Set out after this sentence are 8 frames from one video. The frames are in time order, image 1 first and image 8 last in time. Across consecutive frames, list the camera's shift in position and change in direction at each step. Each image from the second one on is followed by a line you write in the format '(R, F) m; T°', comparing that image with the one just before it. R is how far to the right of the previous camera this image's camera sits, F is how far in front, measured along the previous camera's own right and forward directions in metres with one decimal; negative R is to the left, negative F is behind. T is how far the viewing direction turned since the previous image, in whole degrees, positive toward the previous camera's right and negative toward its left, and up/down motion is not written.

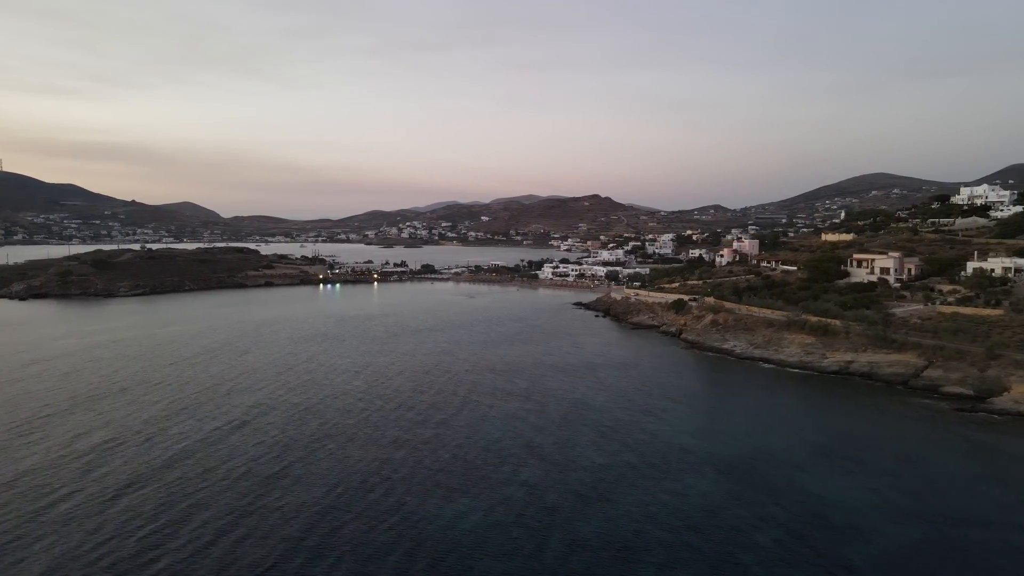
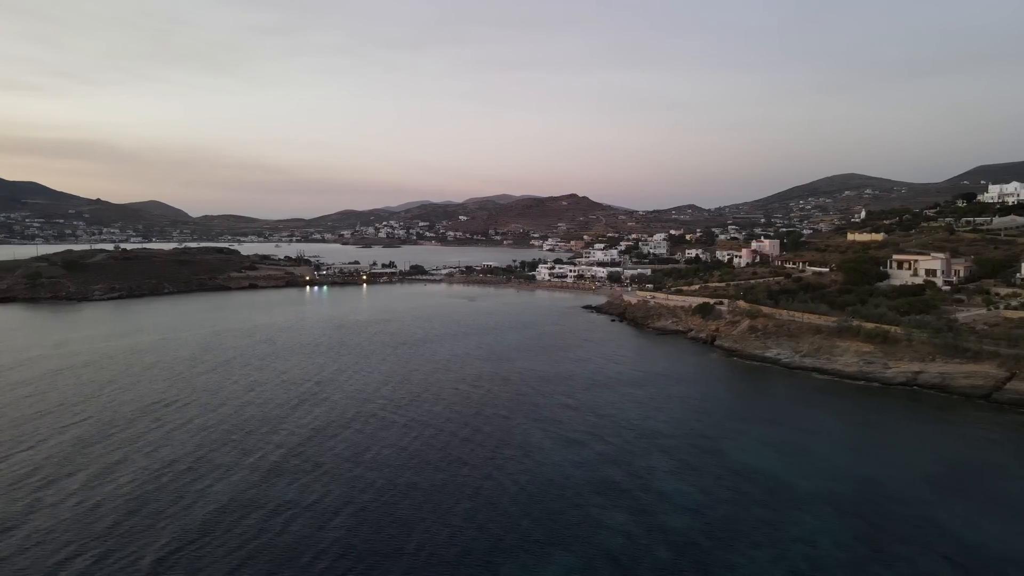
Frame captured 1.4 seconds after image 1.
(-1.5, +1.7) m; +2°
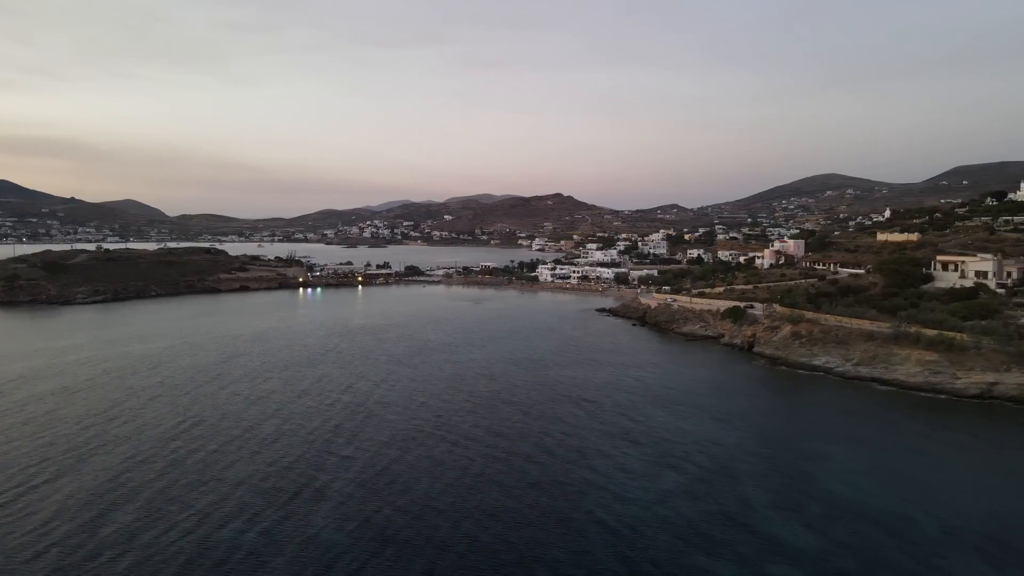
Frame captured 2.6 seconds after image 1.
(-1.3, +1.5) m; +2°
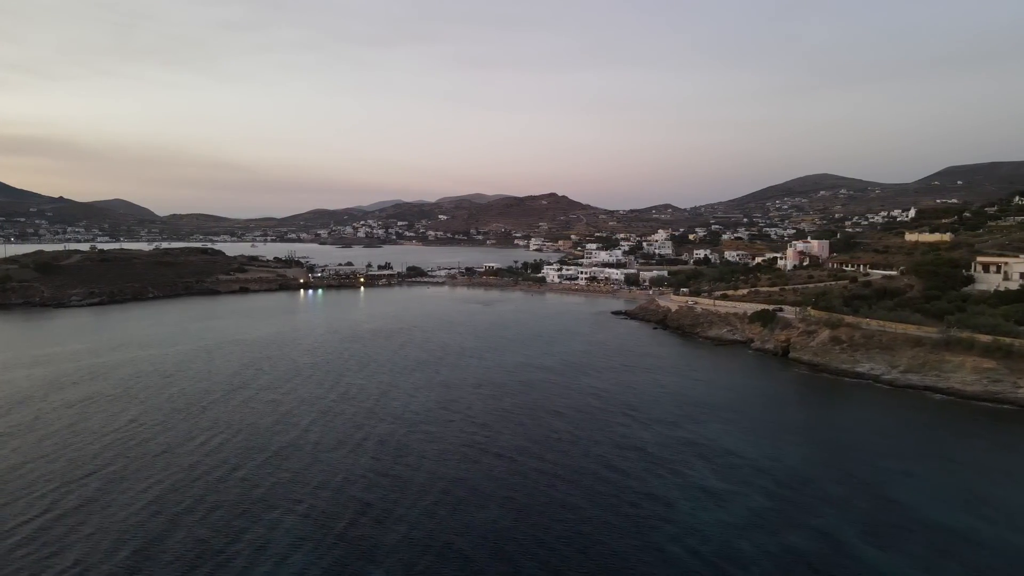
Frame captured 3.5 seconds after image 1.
(-0.9, +1.0) m; +1°
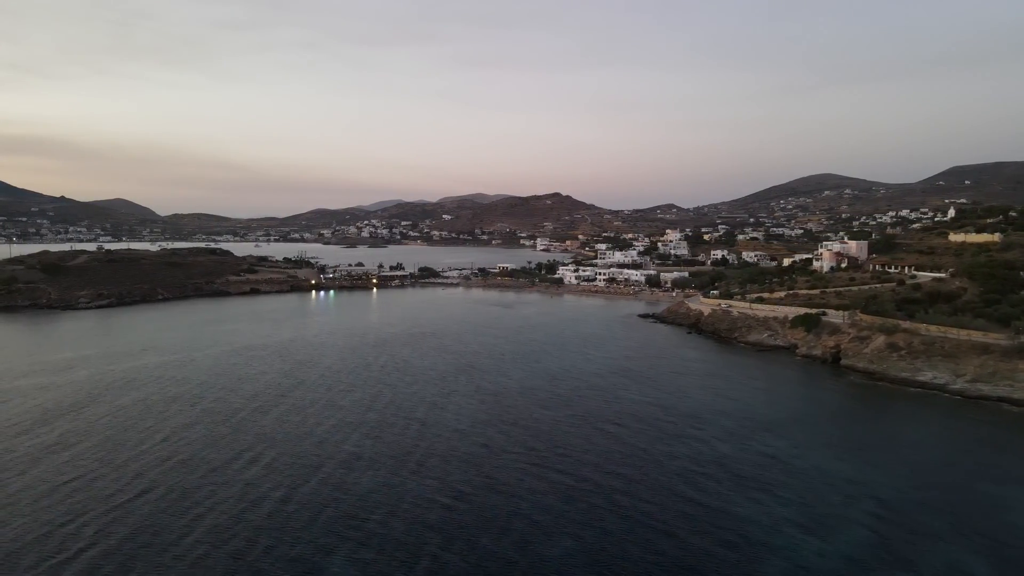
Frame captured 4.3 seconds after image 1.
(-0.9, +1.0) m; 0°
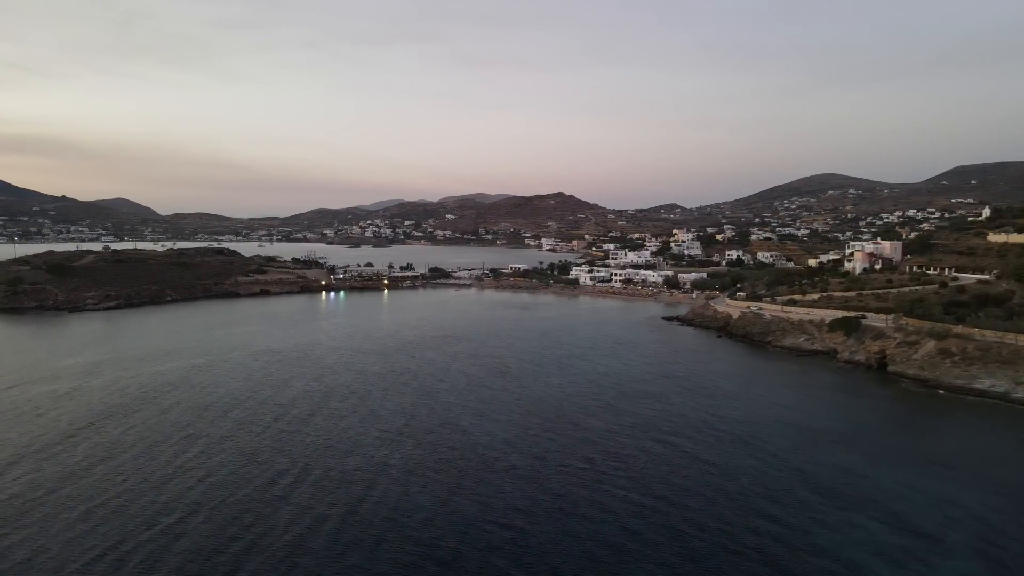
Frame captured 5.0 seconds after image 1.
(-0.8, +0.8) m; 0°
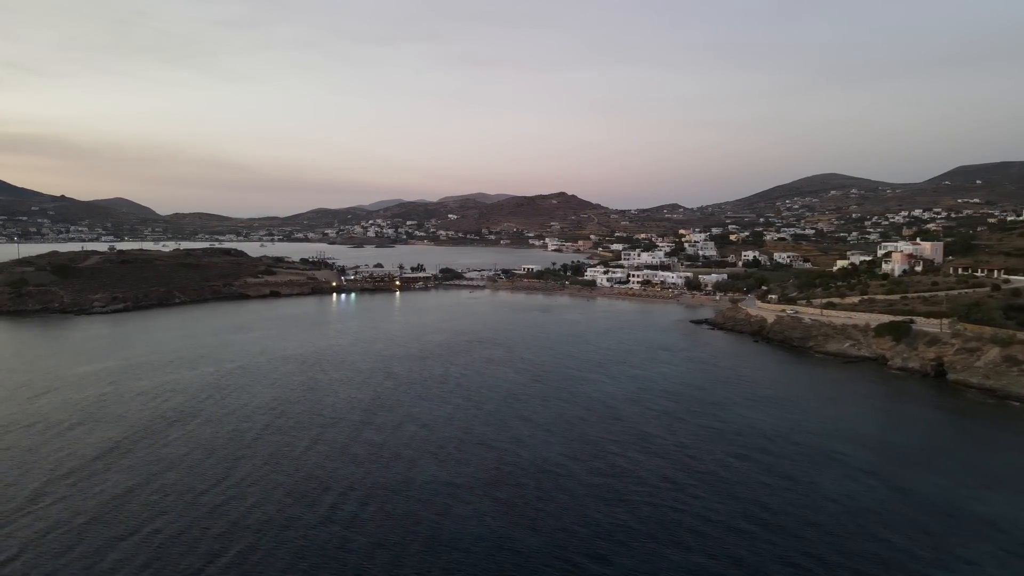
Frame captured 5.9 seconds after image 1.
(-0.9, +1.0) m; 0°
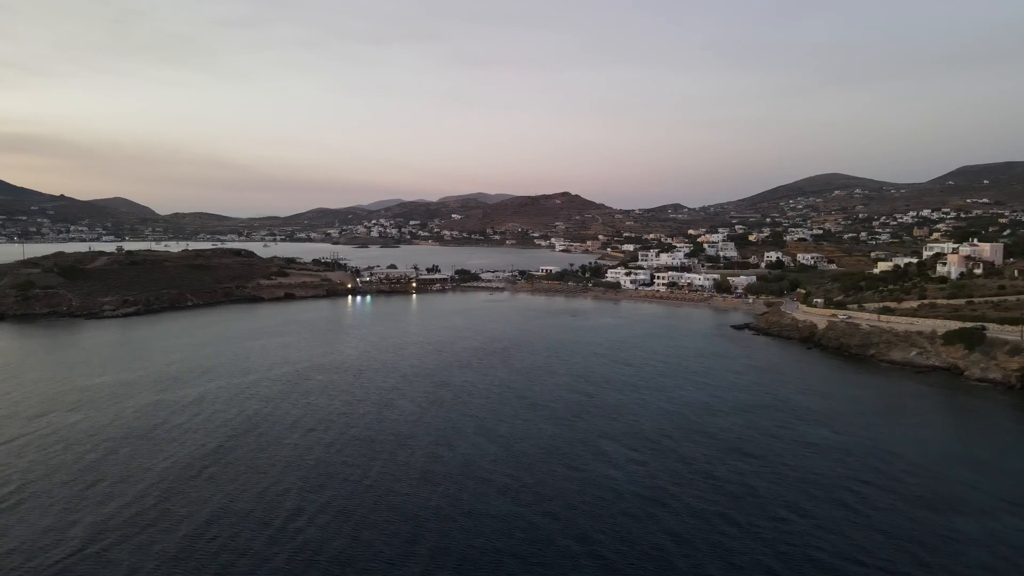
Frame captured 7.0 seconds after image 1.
(-1.2, +1.3) m; 0°
